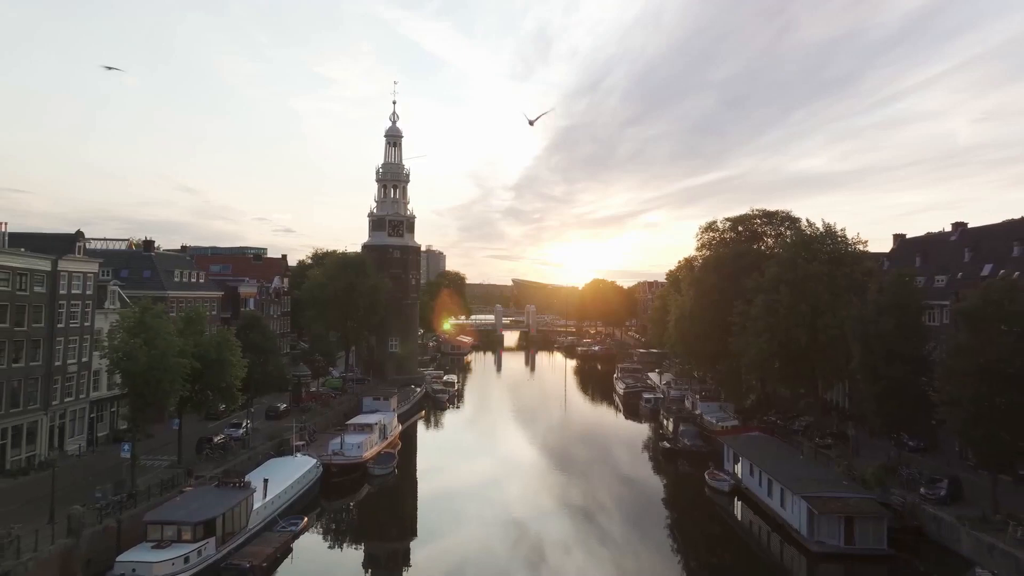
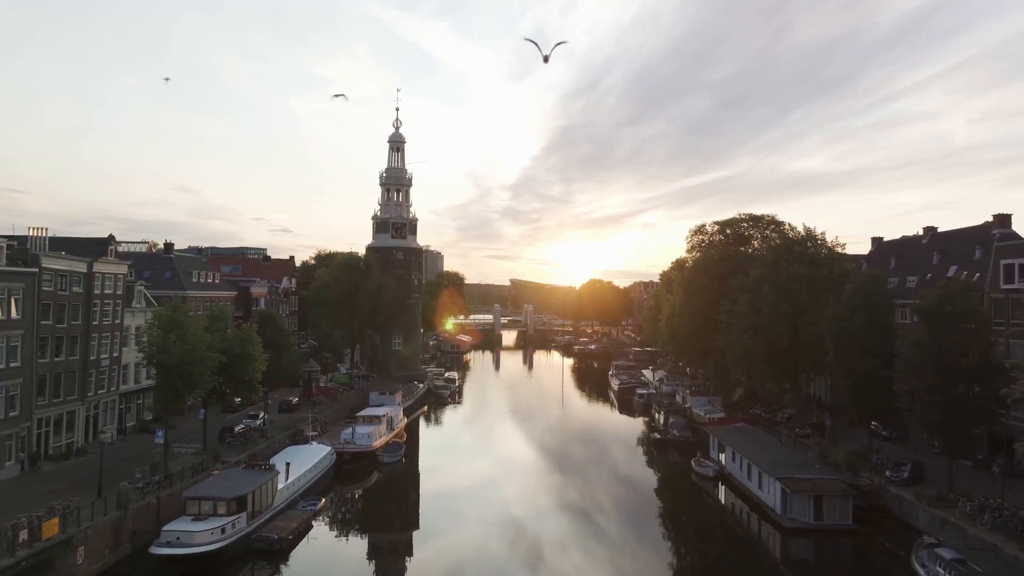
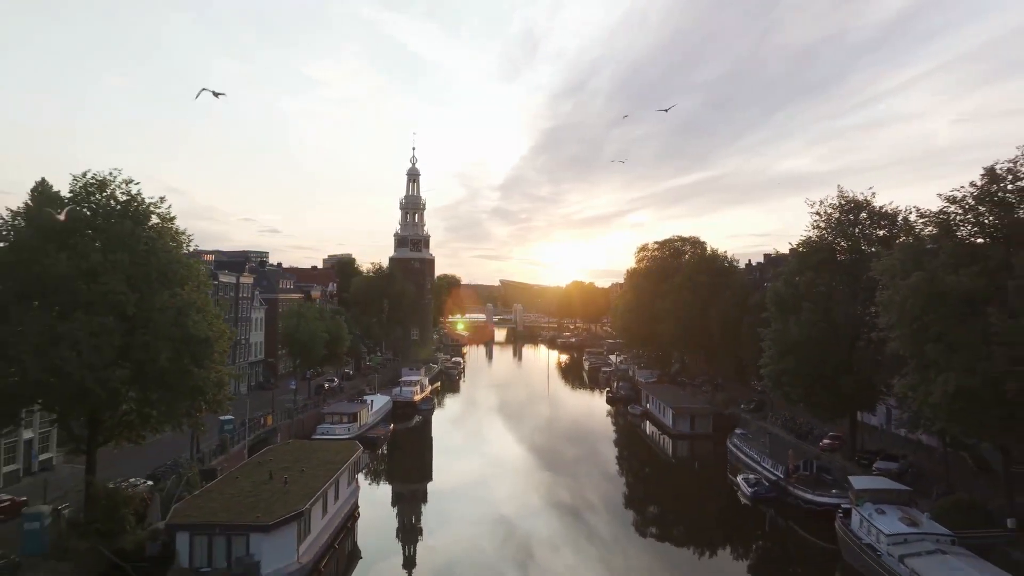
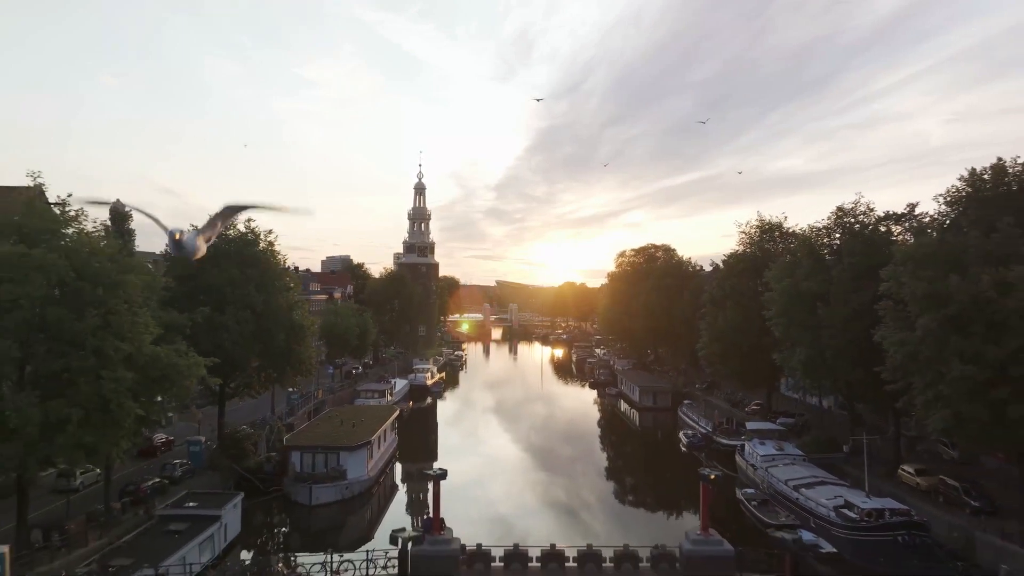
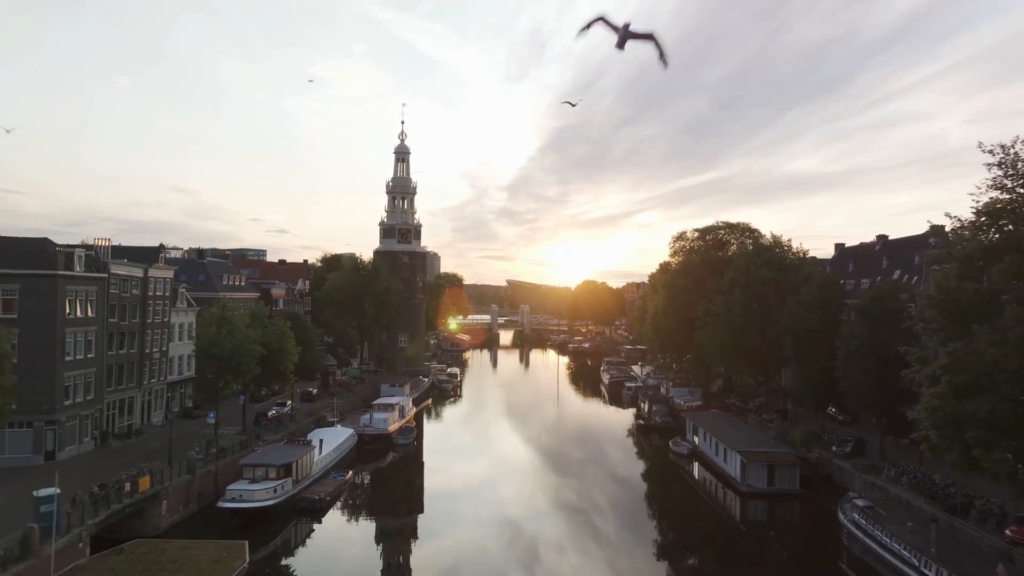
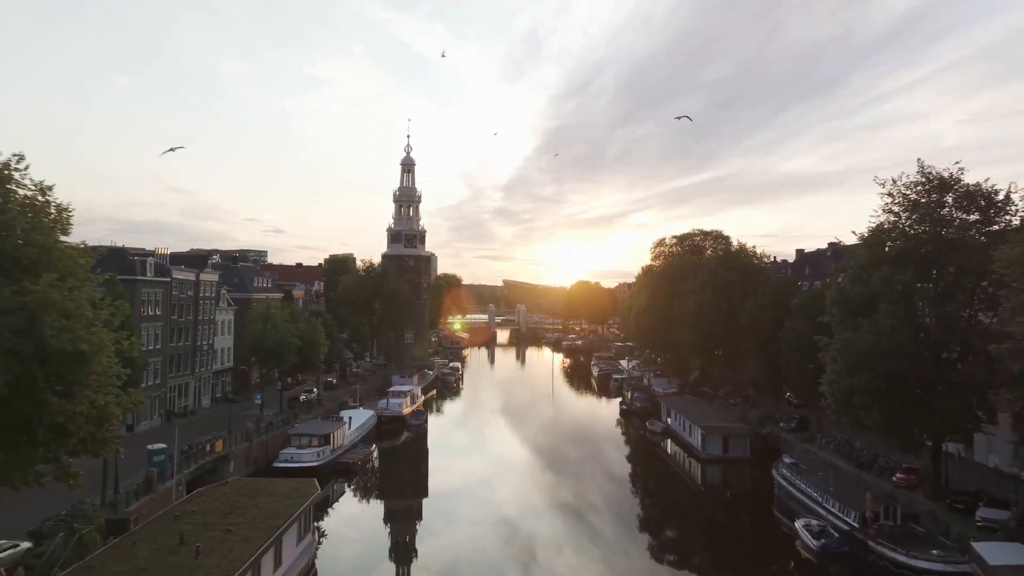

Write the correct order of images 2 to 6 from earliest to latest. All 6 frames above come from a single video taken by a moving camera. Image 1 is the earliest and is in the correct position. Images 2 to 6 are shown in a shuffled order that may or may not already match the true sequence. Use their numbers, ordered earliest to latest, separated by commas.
2, 5, 6, 3, 4
